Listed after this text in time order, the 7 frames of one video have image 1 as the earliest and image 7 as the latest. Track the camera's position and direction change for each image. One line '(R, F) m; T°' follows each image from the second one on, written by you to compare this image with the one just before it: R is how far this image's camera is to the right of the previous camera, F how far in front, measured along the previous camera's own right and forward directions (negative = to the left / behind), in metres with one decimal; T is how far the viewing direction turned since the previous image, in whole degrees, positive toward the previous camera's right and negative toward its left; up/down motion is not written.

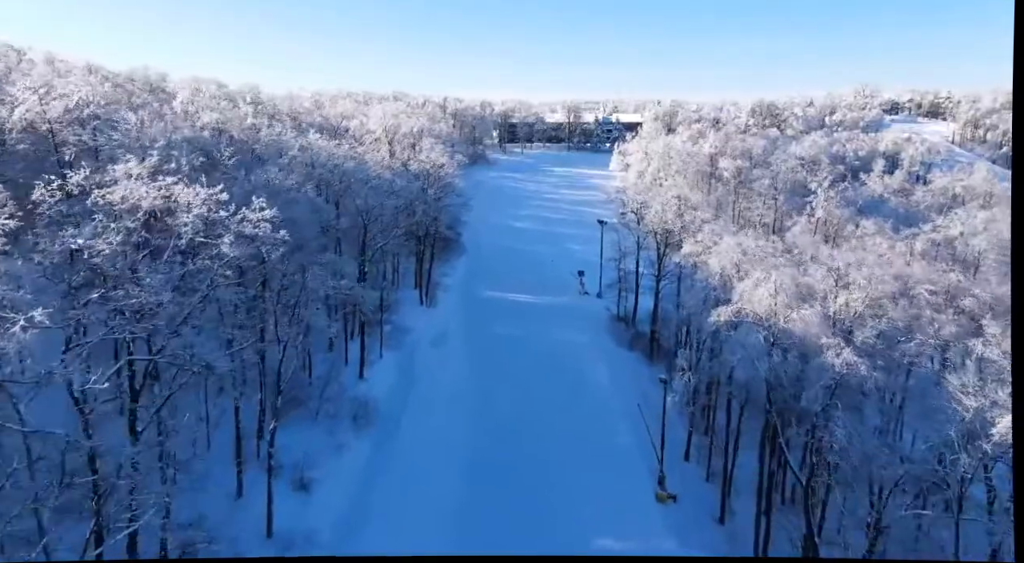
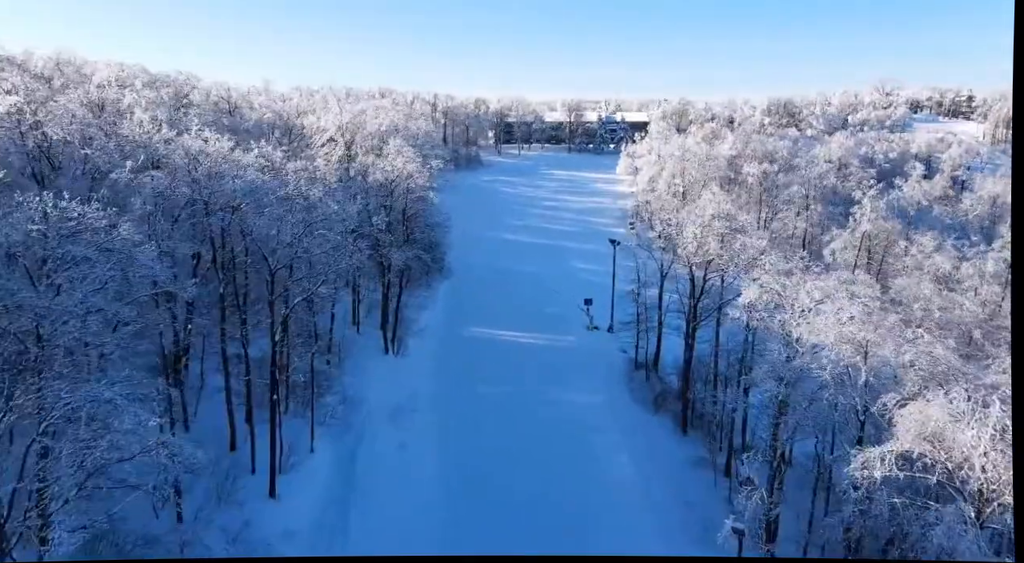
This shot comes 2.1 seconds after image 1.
(+0.3, +8.5) m; 0°
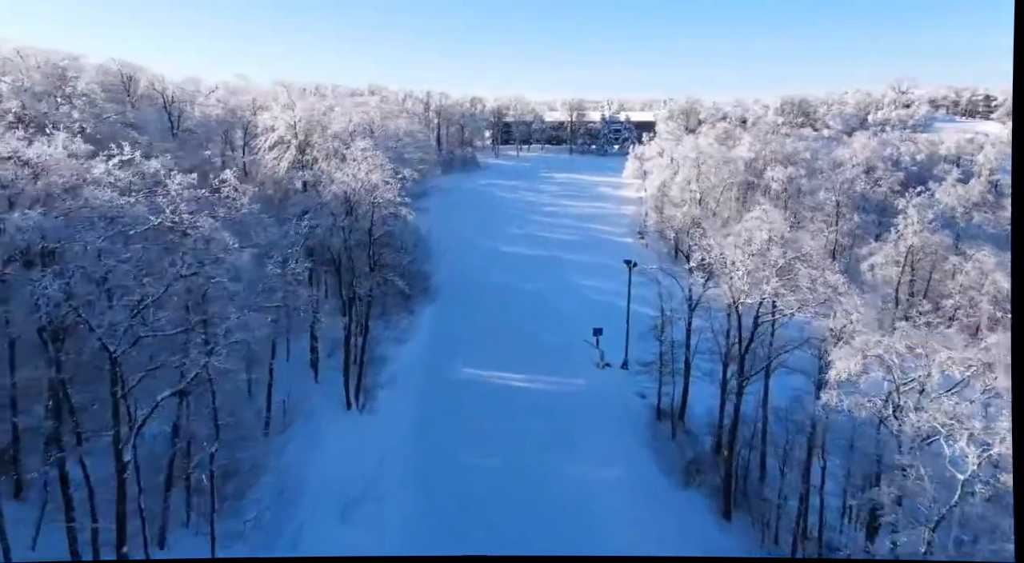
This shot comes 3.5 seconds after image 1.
(+0.1, +6.2) m; 0°
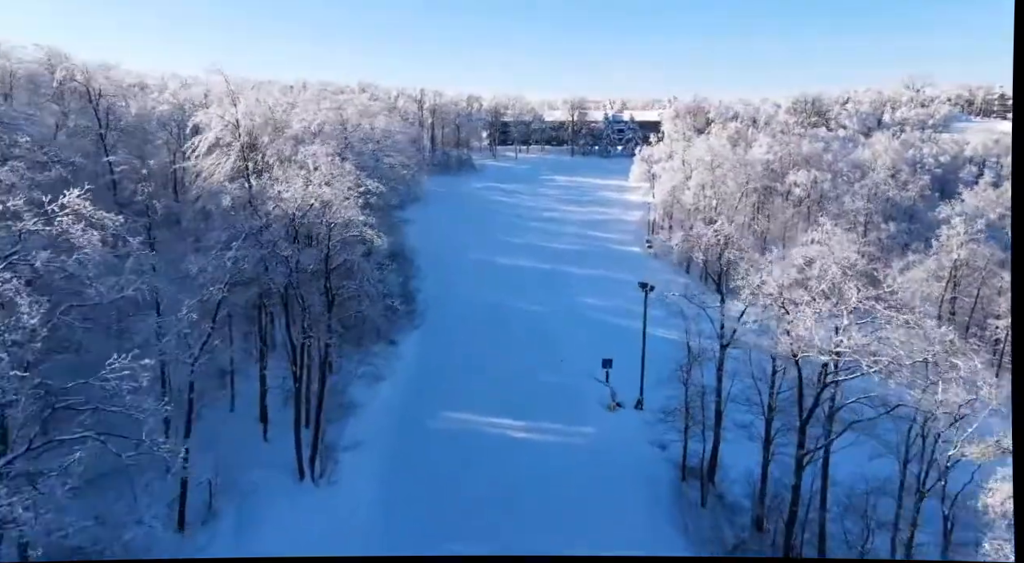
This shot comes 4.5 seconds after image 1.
(+0.1, +4.8) m; 0°
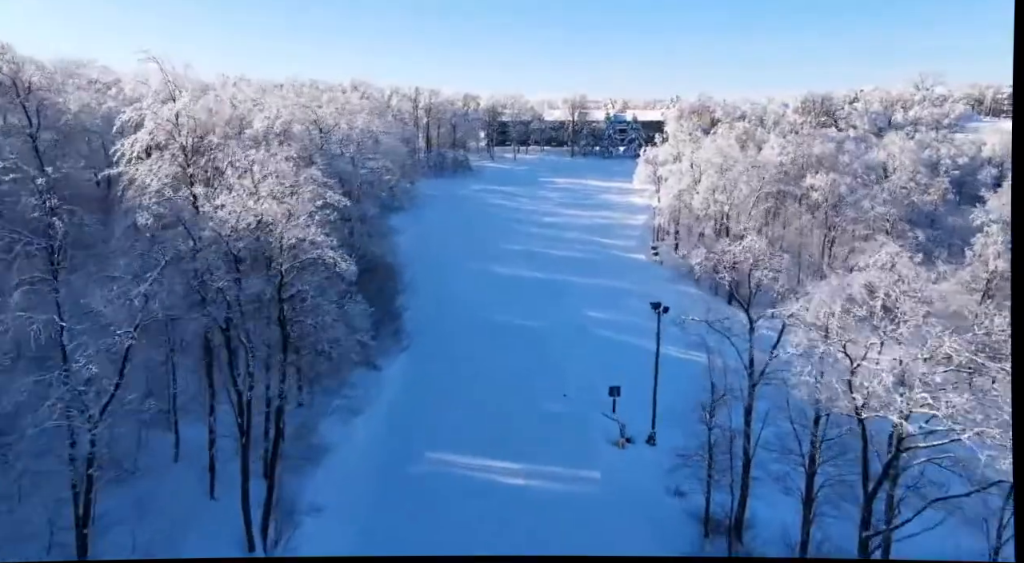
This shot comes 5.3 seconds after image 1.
(+0.1, +3.3) m; 0°
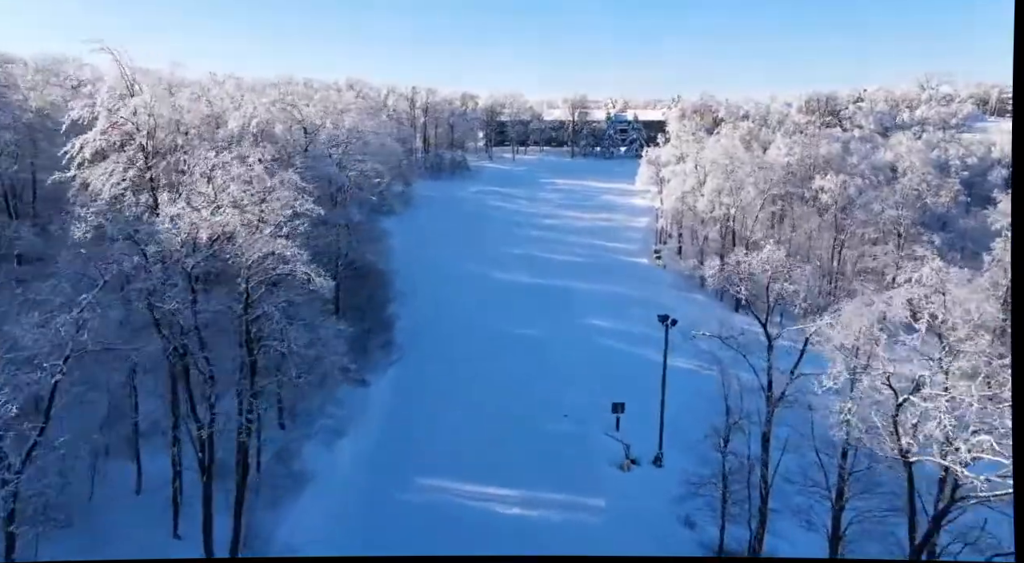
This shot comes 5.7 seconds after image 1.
(+0.1, +1.7) m; 0°
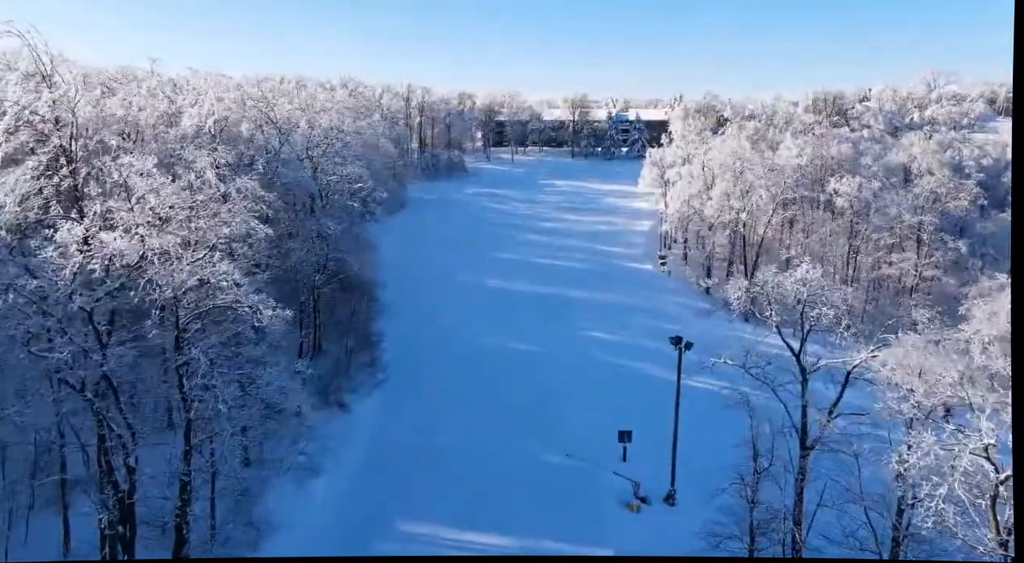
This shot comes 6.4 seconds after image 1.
(+0.1, +2.5) m; 0°
